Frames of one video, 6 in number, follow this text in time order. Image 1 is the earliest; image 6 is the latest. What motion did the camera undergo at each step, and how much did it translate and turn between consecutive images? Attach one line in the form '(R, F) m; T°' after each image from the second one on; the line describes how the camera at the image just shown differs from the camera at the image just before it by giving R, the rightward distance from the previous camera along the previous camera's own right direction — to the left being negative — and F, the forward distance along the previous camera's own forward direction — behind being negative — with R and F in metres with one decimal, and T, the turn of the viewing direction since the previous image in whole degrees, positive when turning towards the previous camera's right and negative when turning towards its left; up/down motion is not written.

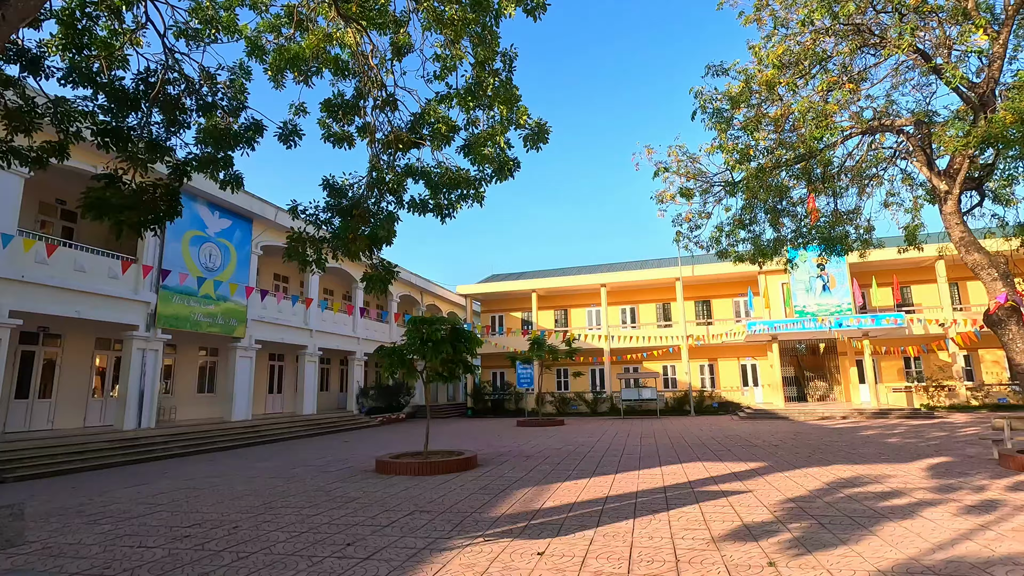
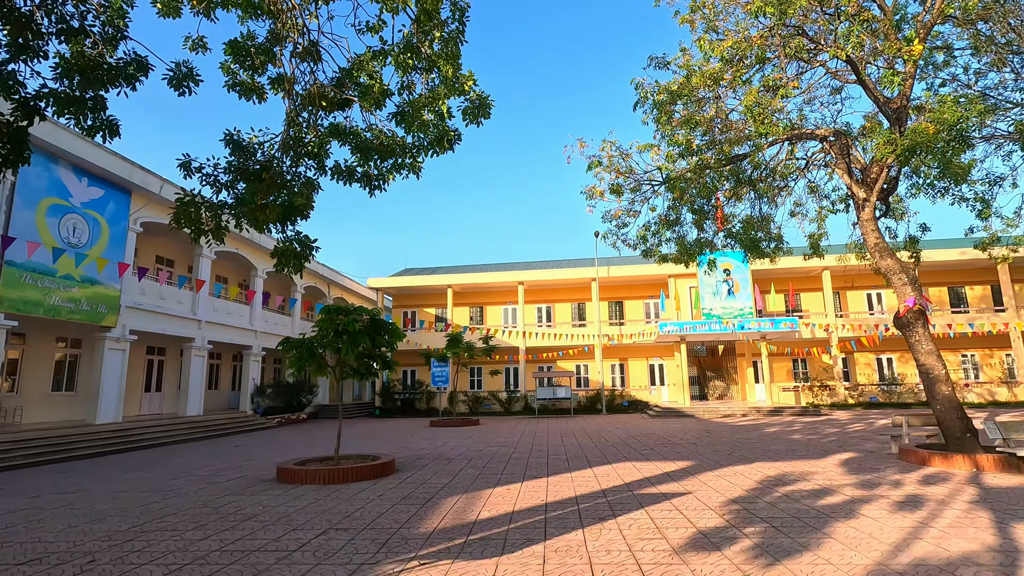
(-0.3, +0.6) m; +10°
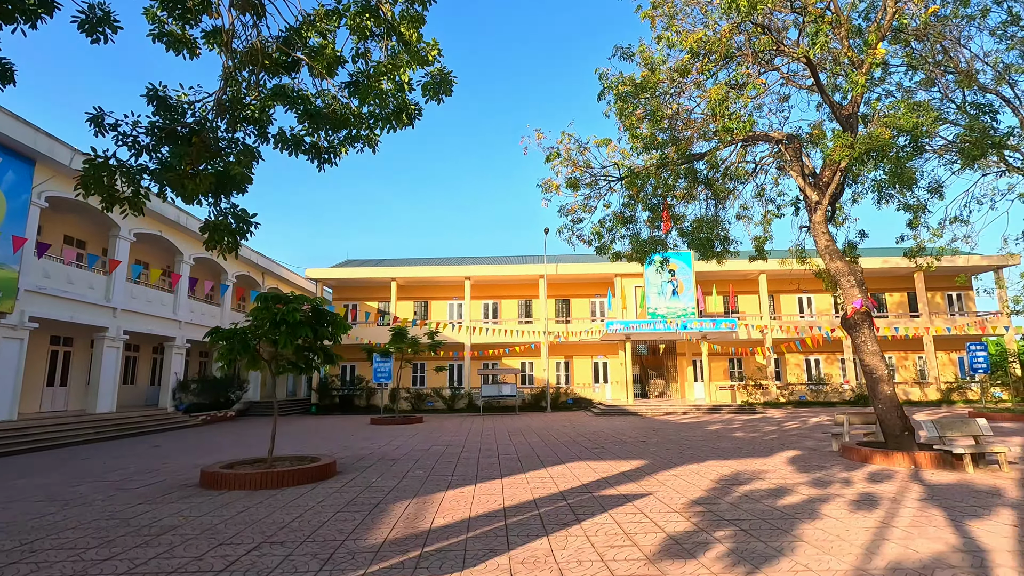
(-0.2, +0.4) m; +6°
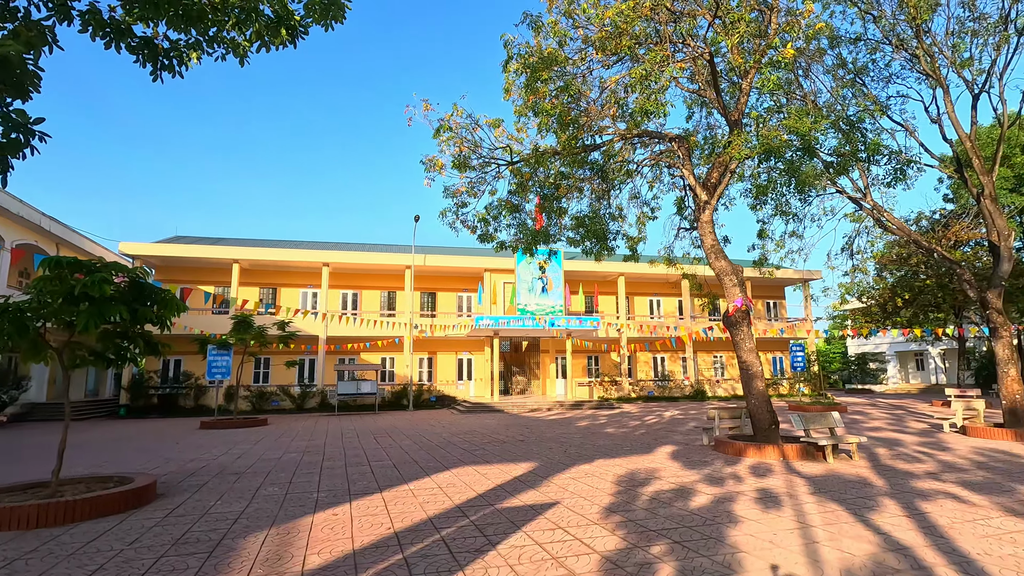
(-0.4, +0.9) m; +15°
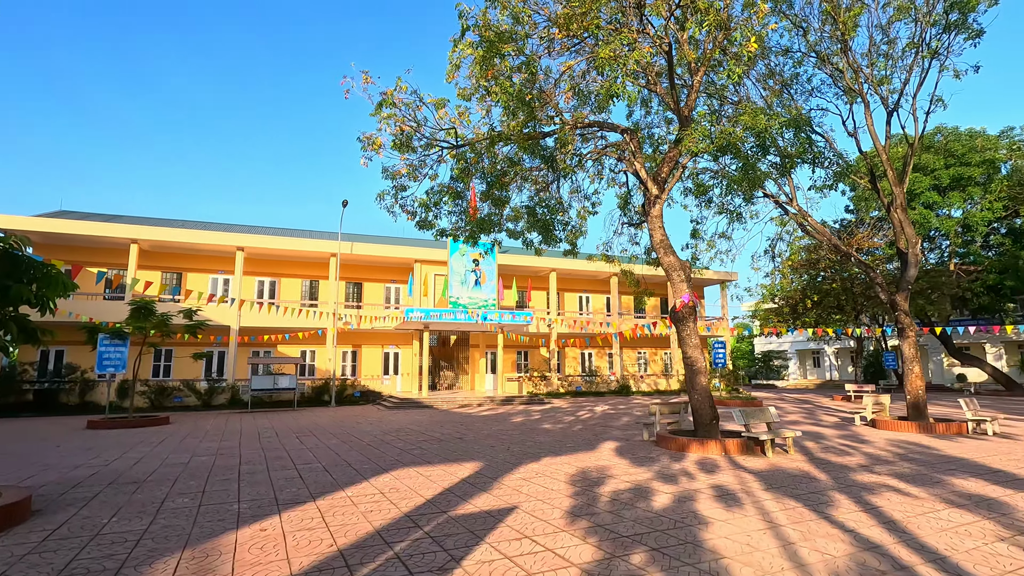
(-0.3, +0.5) m; +8°
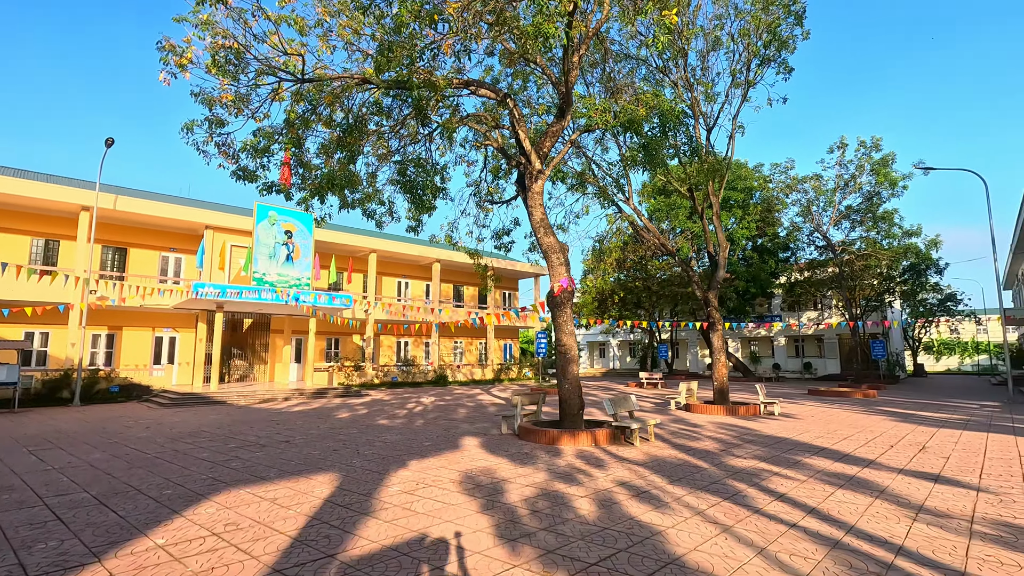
(-0.8, +1.2) m; +21°
